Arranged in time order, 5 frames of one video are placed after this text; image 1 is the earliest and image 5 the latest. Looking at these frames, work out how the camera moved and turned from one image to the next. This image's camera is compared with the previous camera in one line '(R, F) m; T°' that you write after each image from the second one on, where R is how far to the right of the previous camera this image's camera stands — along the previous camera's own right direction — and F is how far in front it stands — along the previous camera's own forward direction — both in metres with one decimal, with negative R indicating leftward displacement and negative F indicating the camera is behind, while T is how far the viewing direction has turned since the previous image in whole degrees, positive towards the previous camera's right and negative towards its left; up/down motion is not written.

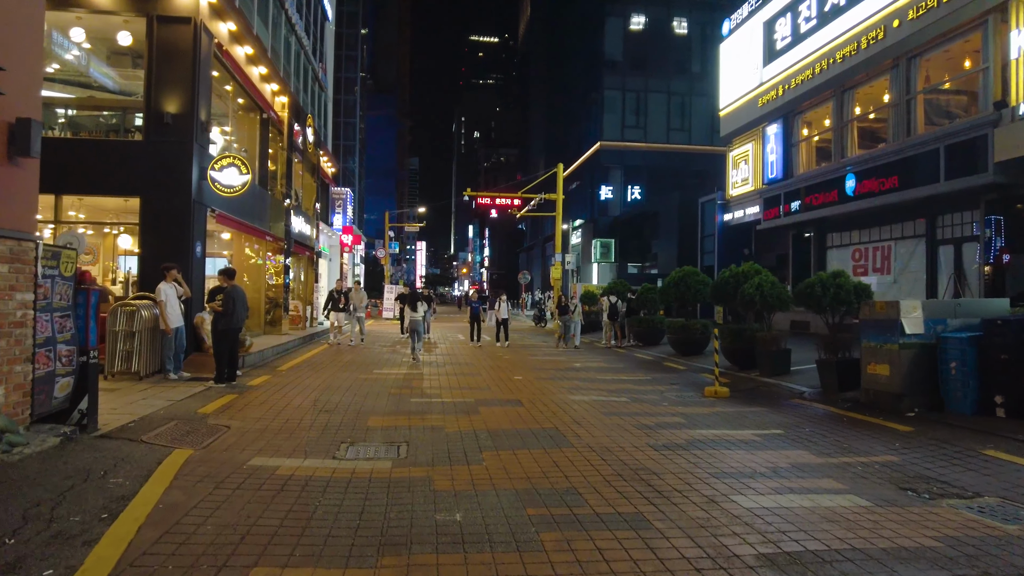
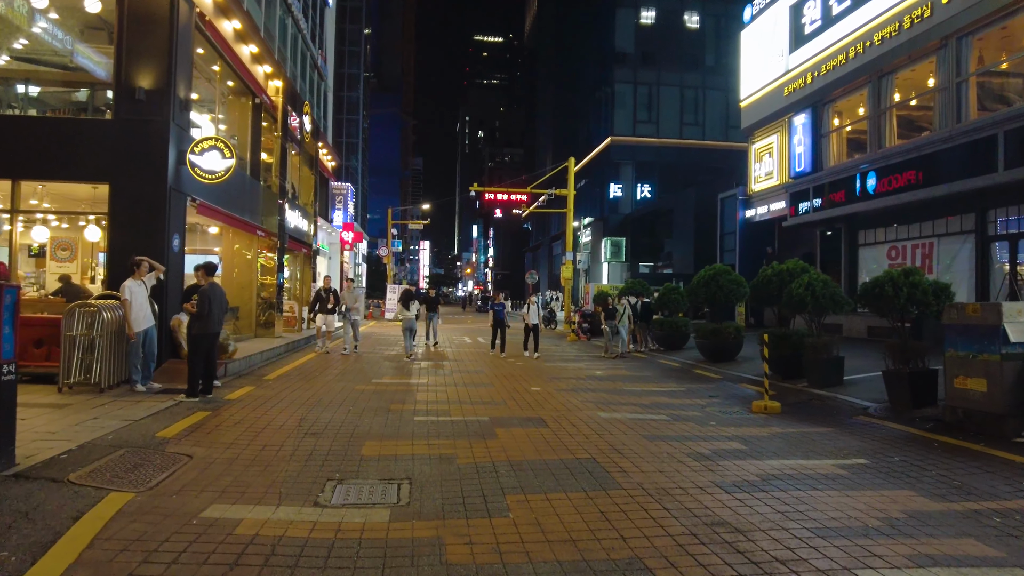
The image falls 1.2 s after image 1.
(-0.2, +1.5) m; 0°
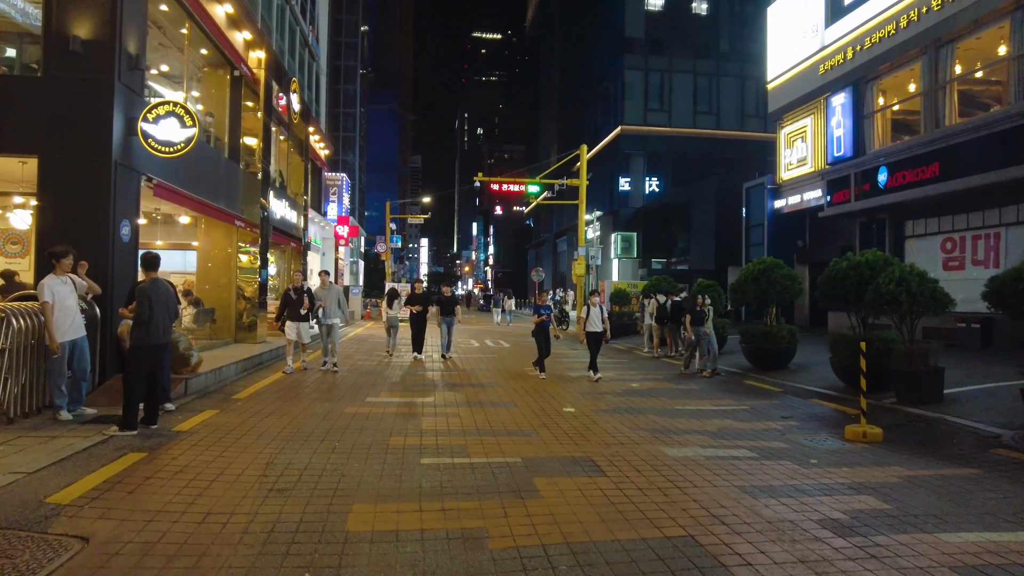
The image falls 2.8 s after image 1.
(-0.4, +2.2) m; 0°
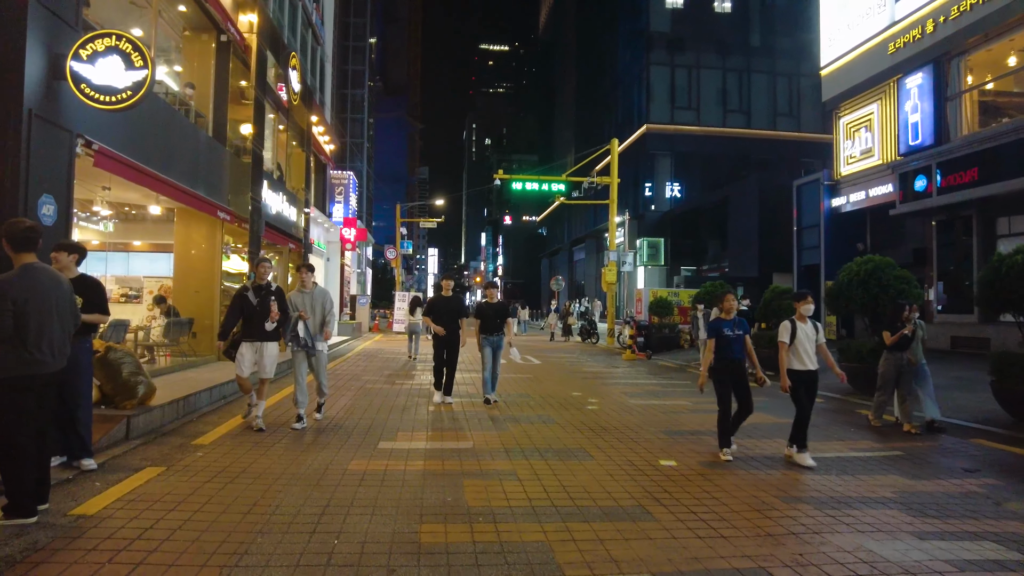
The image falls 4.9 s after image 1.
(-0.7, +2.7) m; -1°
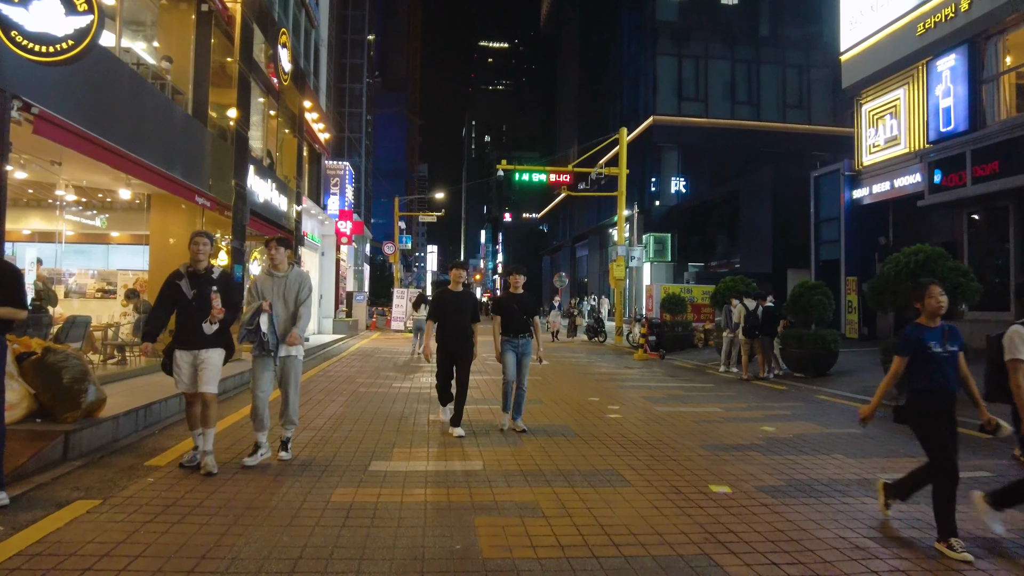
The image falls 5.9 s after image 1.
(-0.2, +1.2) m; 0°
